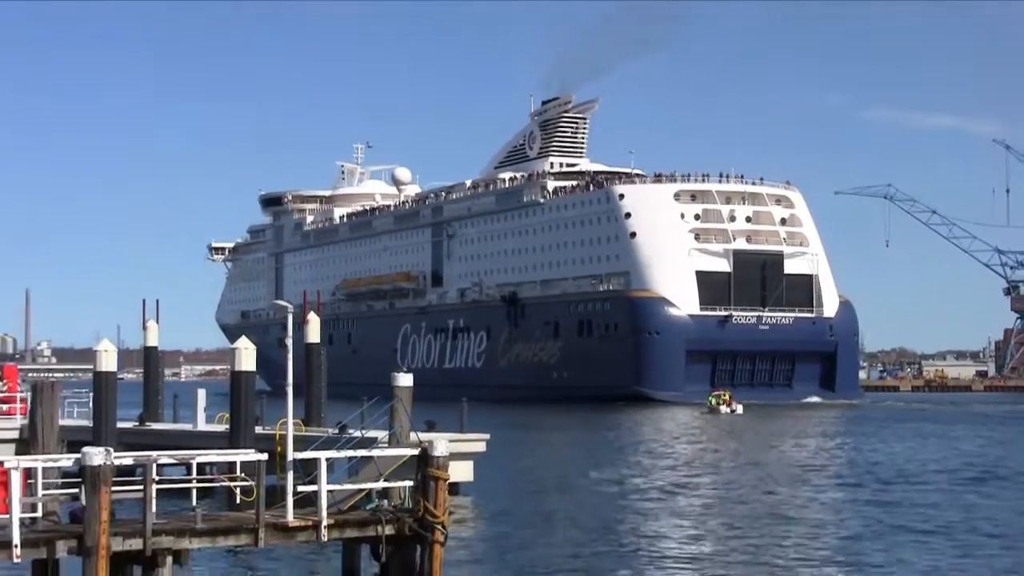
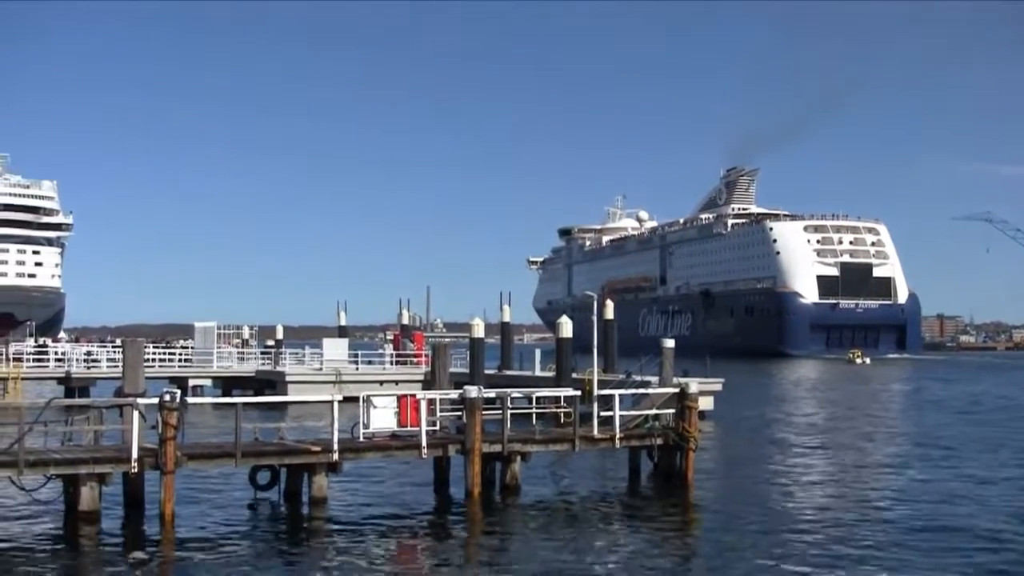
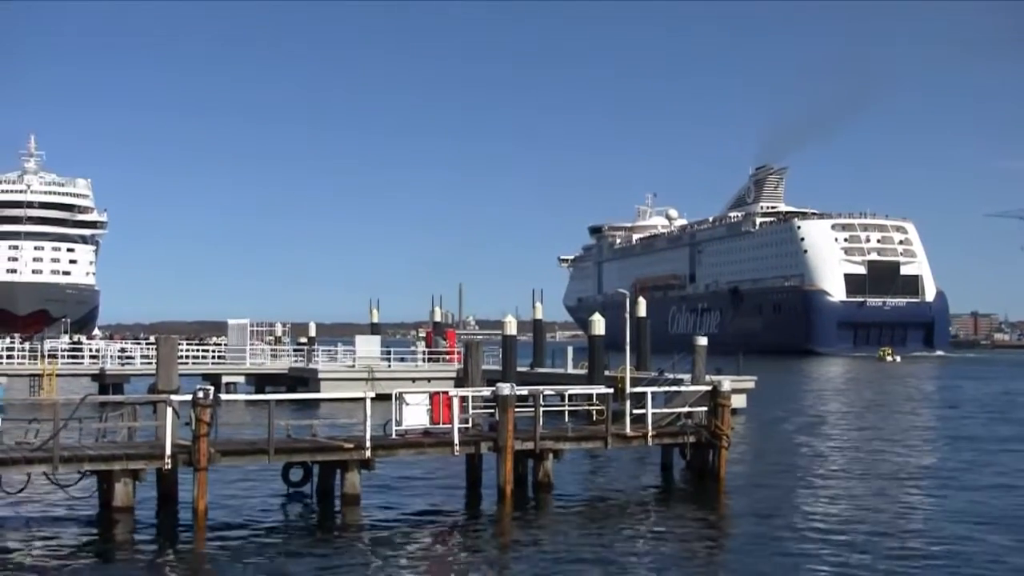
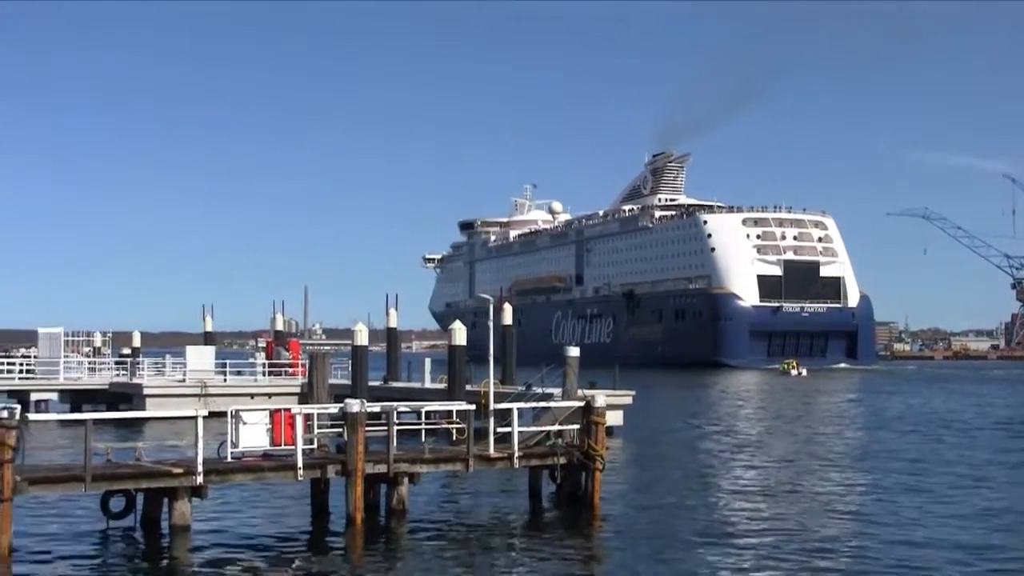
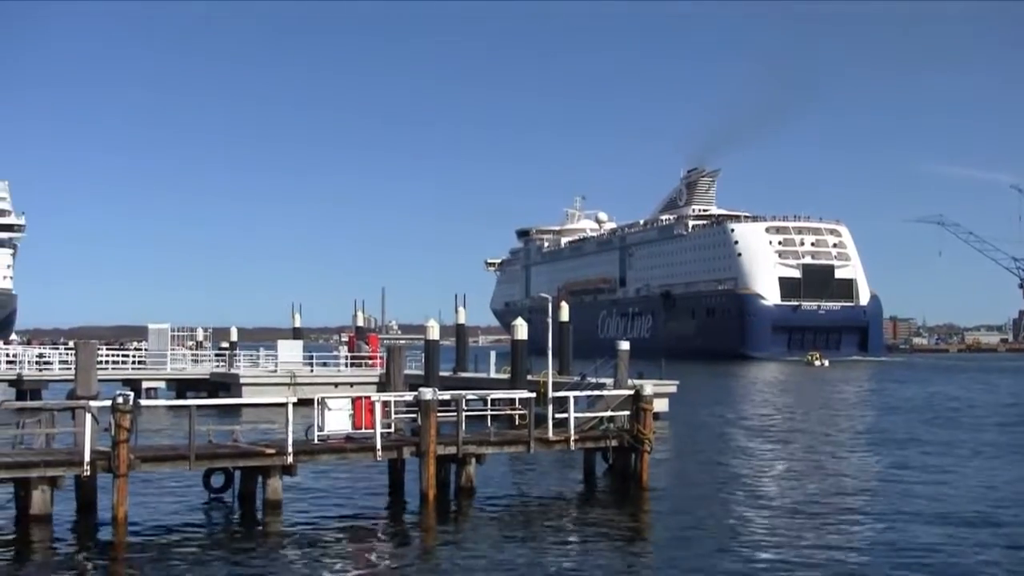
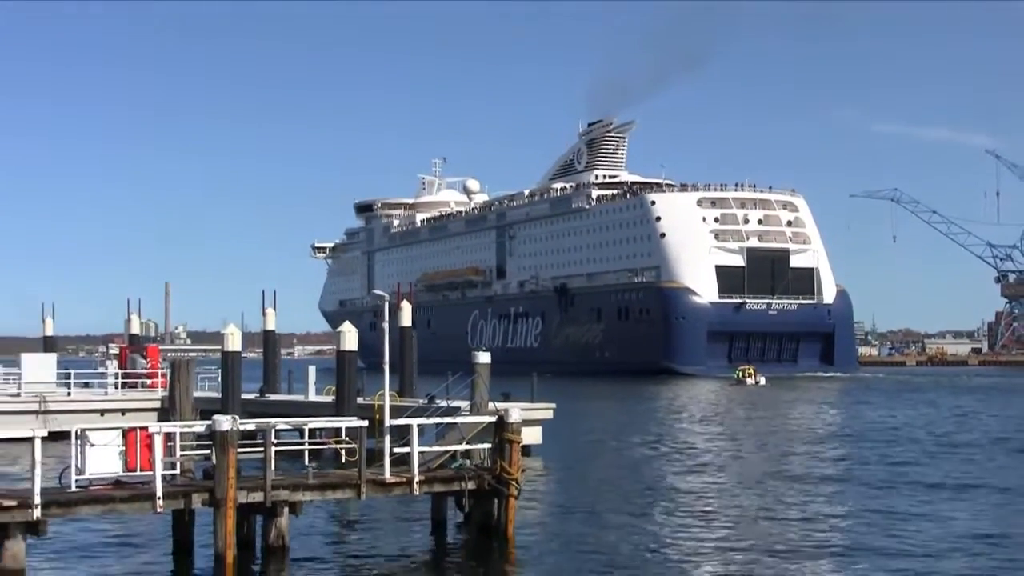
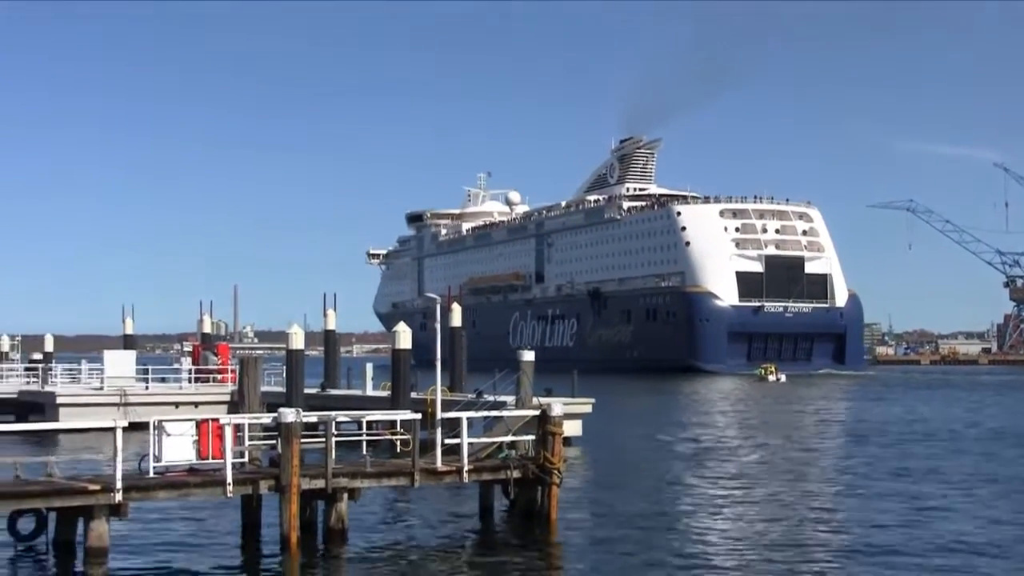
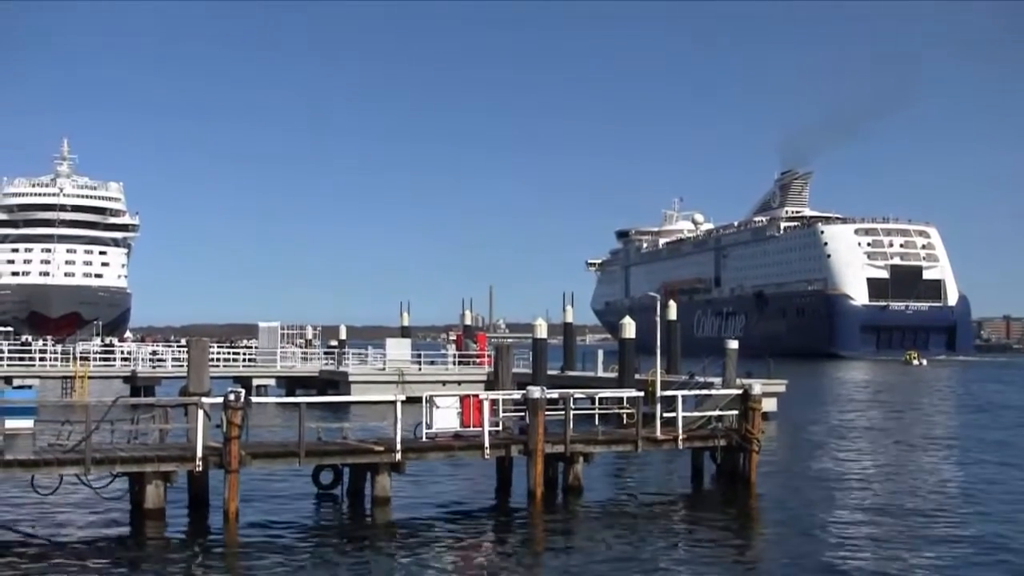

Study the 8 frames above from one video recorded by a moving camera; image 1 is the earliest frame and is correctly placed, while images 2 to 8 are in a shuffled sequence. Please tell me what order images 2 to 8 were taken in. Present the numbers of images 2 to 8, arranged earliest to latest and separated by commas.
6, 7, 4, 5, 2, 3, 8
